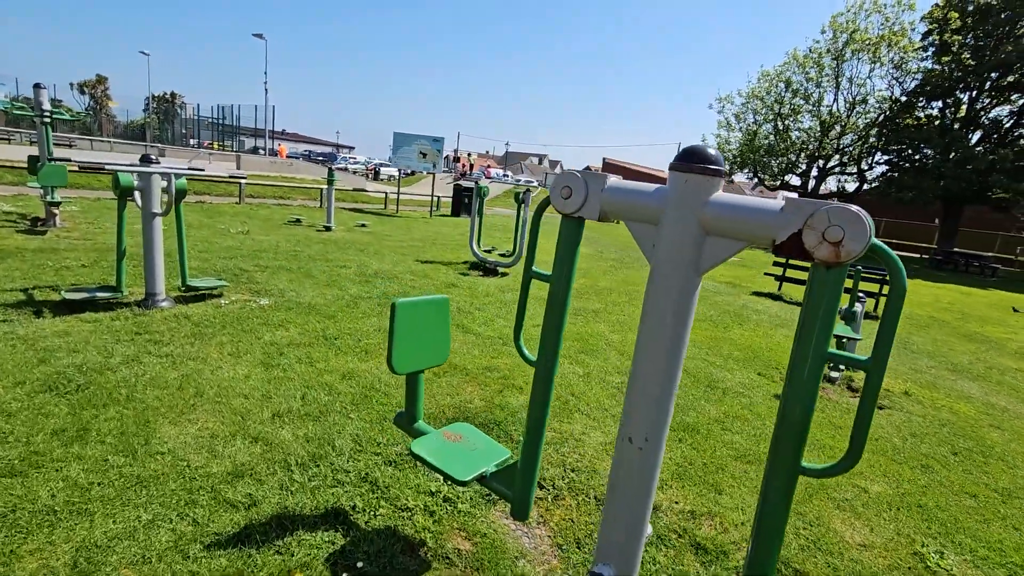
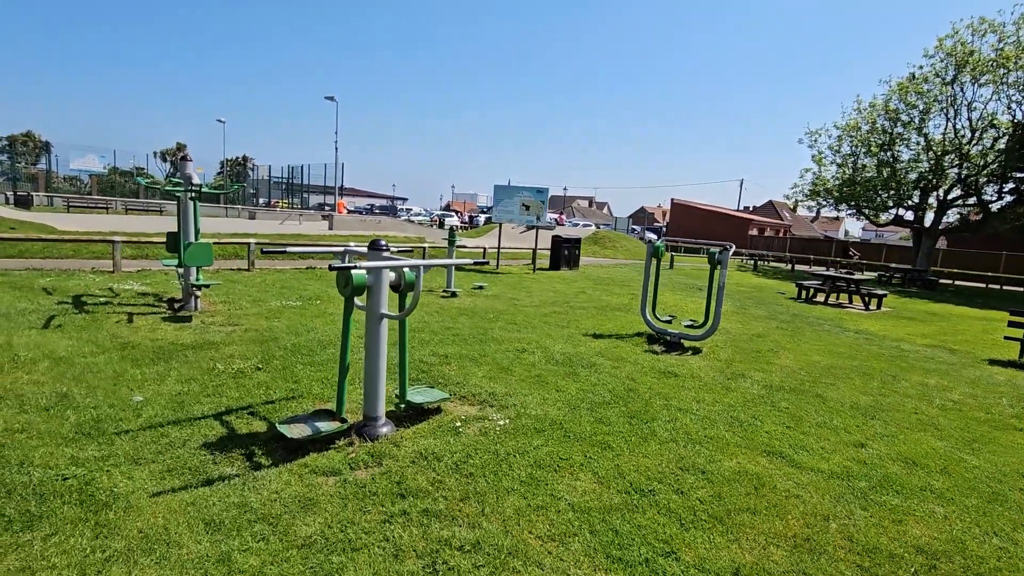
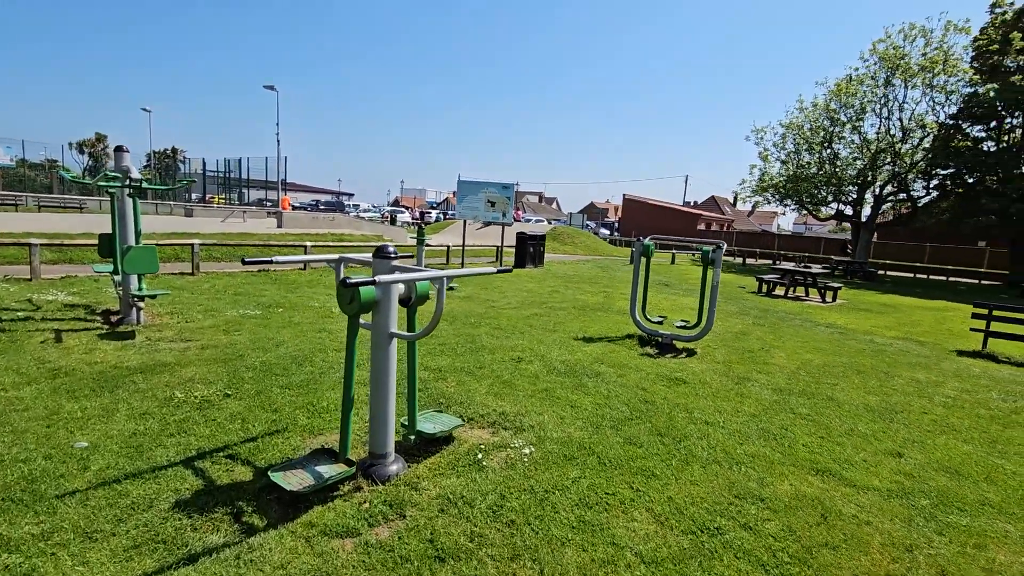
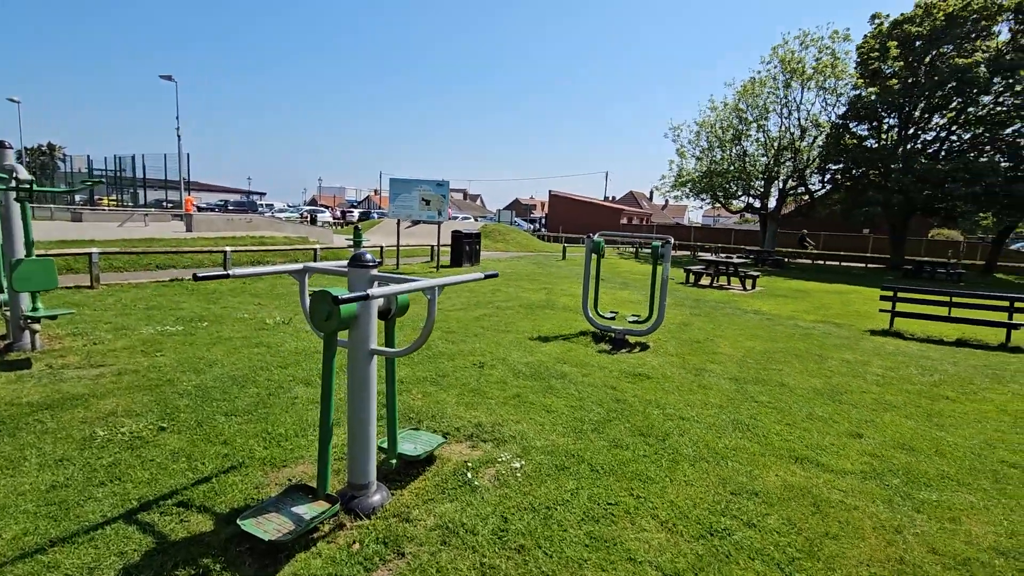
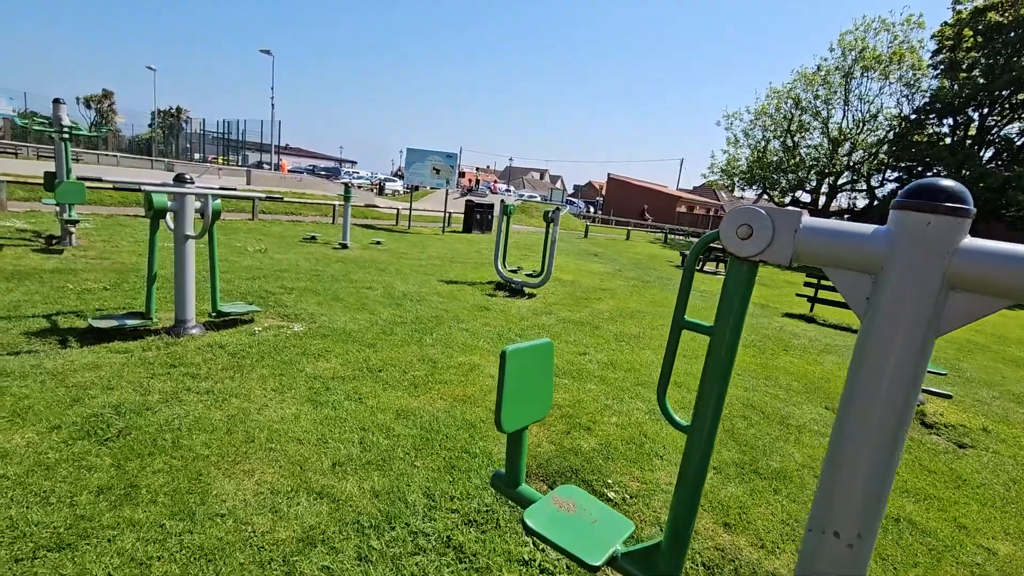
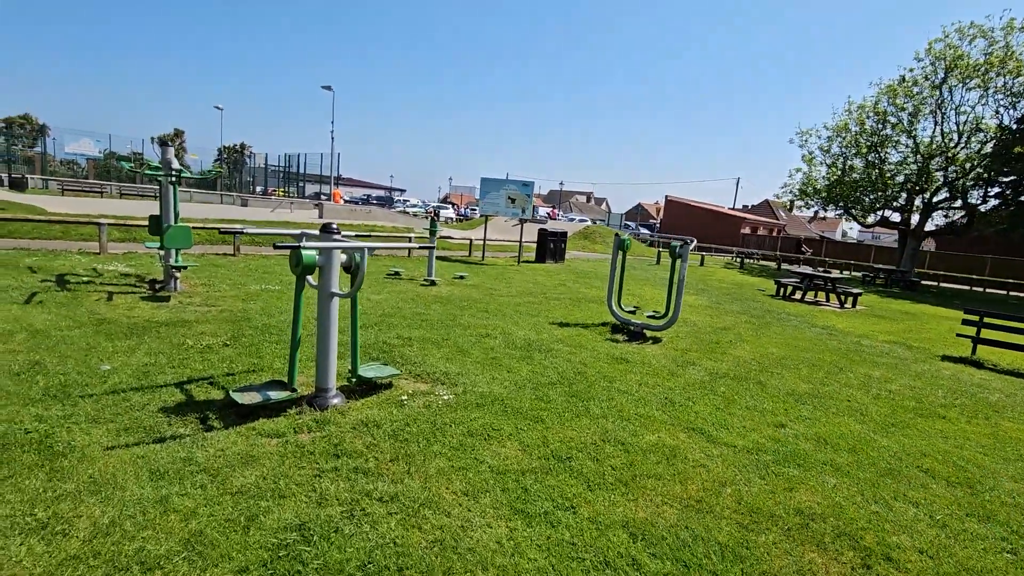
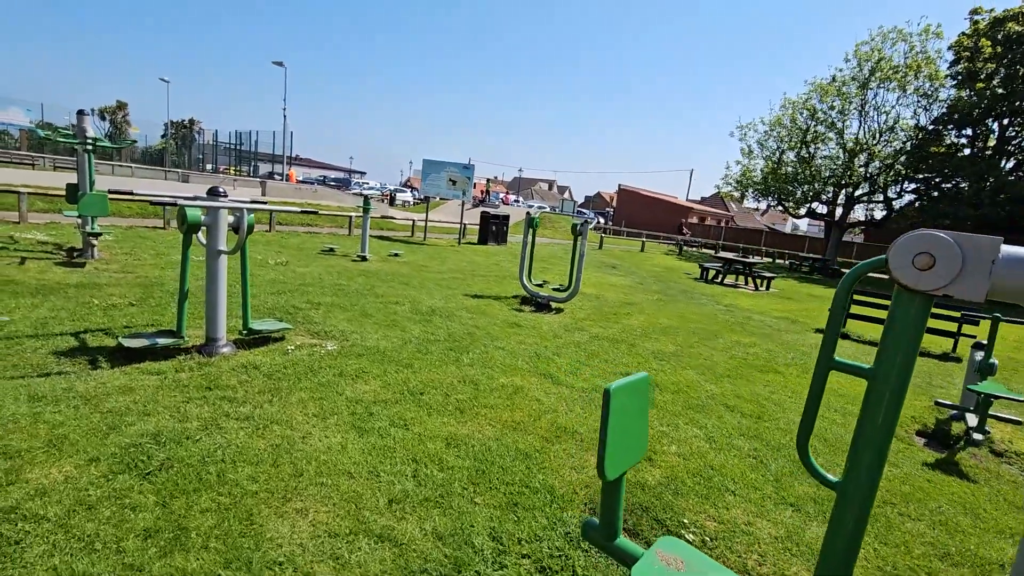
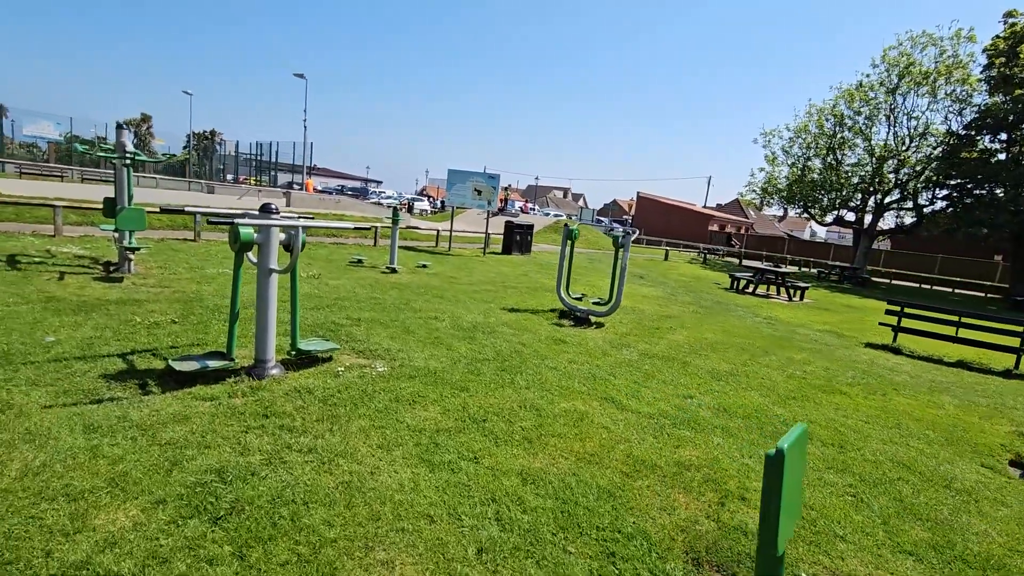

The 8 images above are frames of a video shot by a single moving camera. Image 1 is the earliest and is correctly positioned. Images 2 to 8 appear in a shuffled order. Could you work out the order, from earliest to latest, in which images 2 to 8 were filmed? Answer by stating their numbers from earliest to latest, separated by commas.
5, 7, 8, 6, 2, 3, 4
